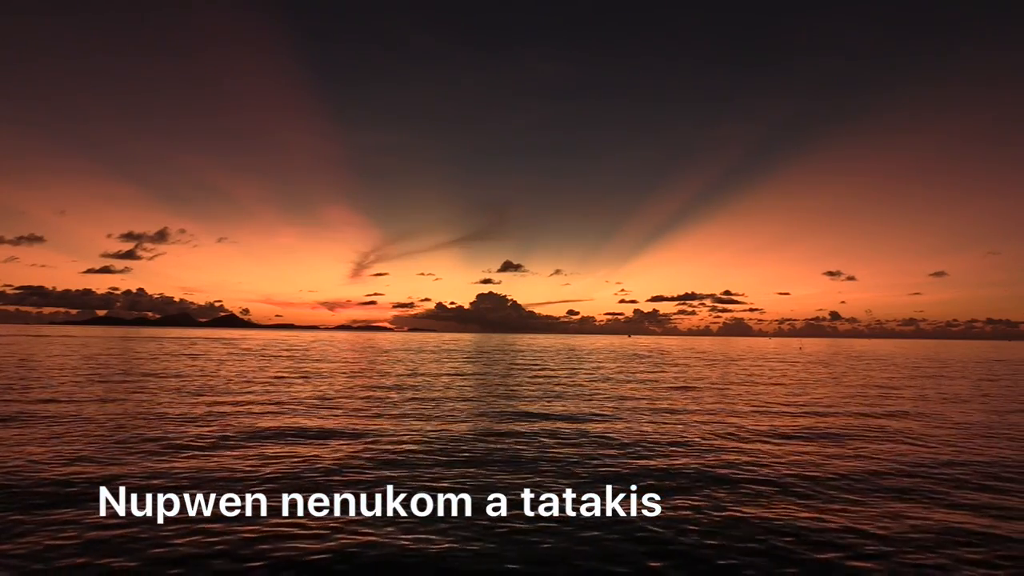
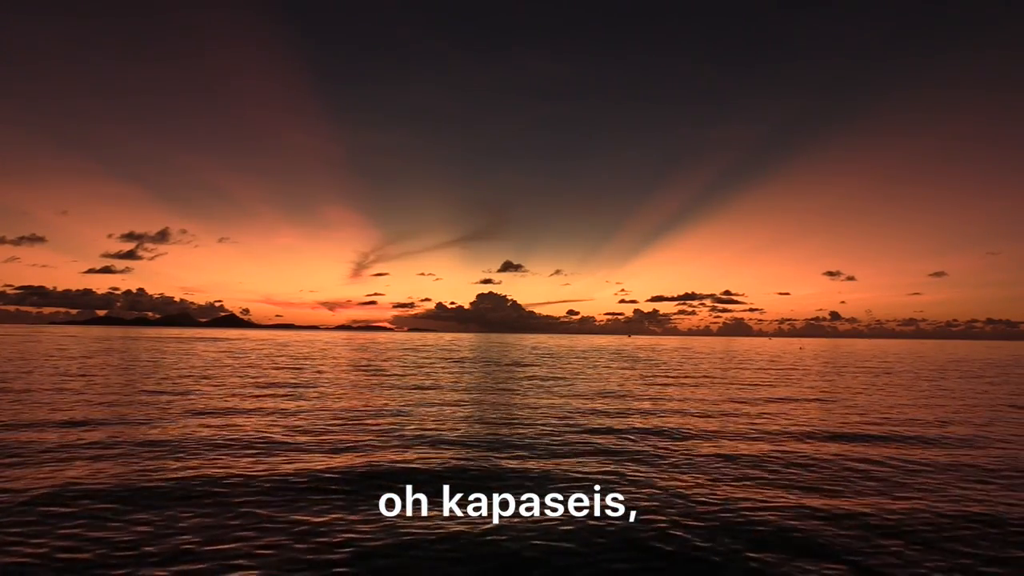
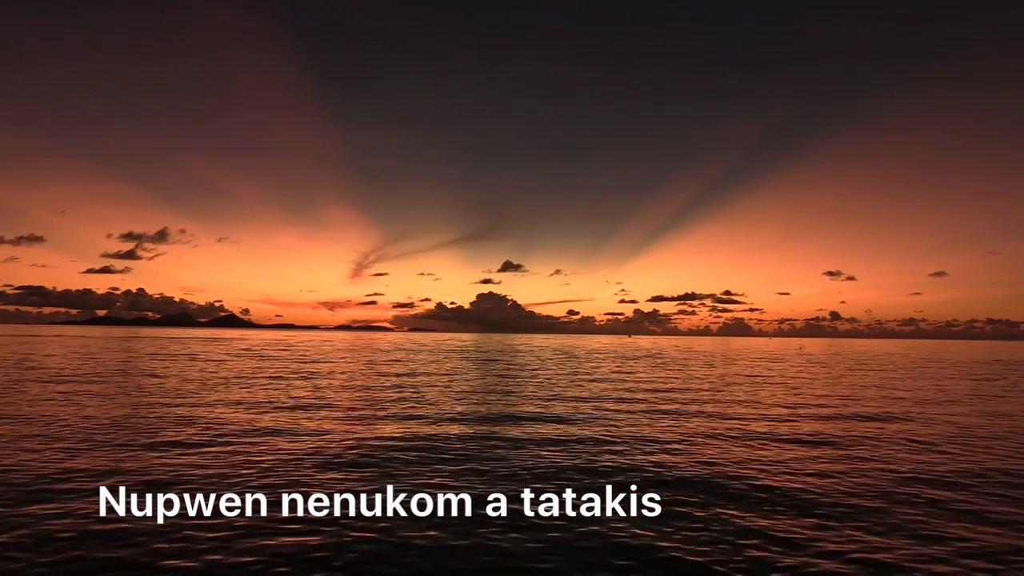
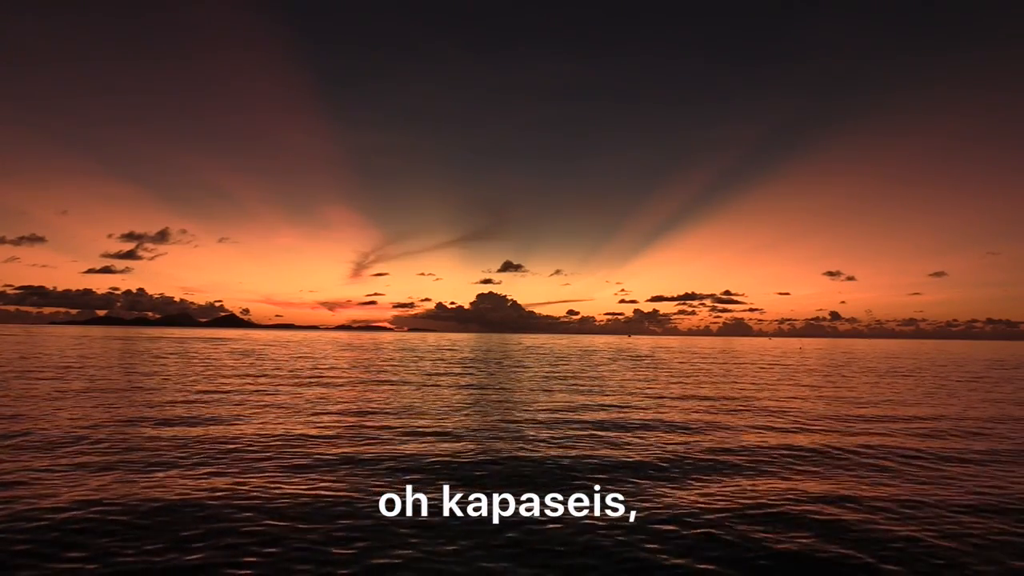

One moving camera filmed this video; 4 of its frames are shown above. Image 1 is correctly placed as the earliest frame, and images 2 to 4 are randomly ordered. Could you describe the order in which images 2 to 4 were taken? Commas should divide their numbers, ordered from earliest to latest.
3, 4, 2
